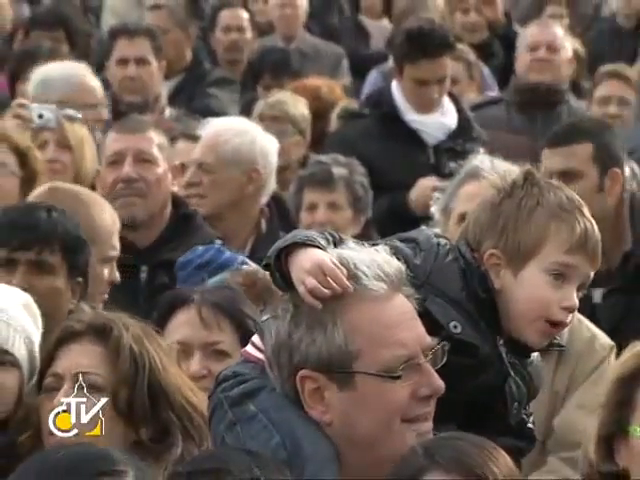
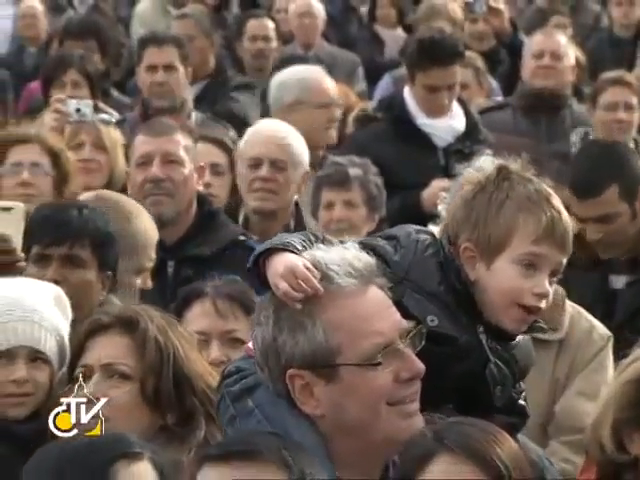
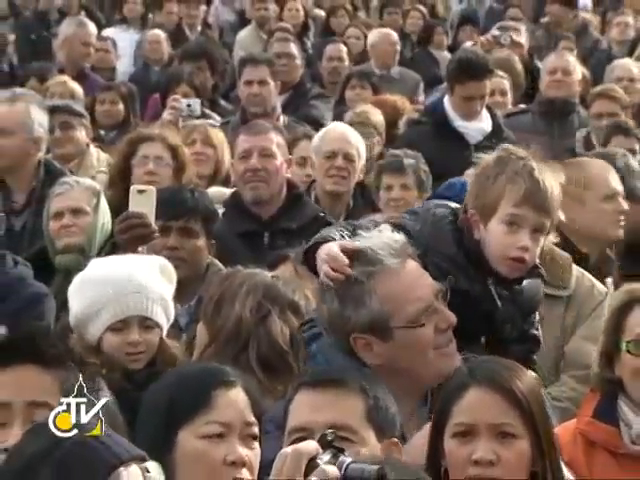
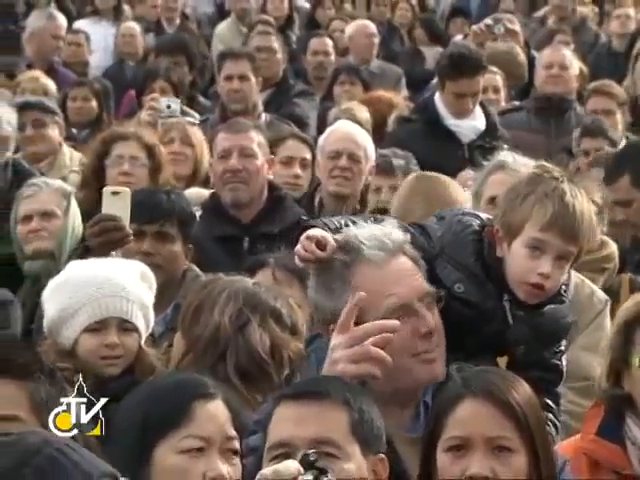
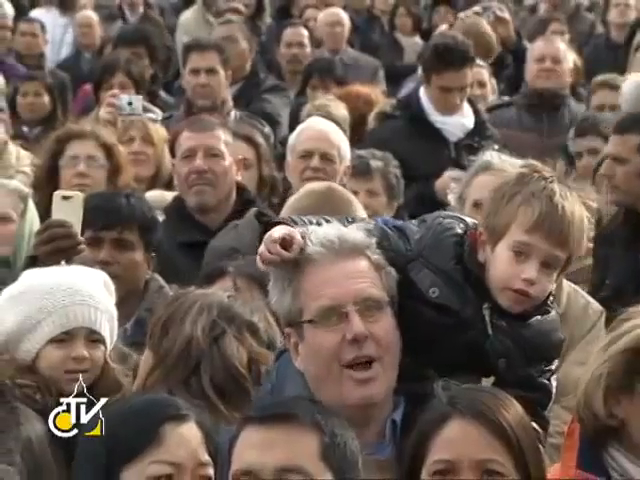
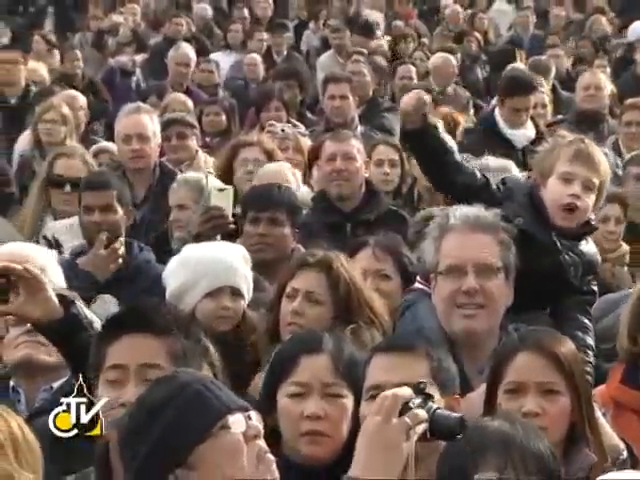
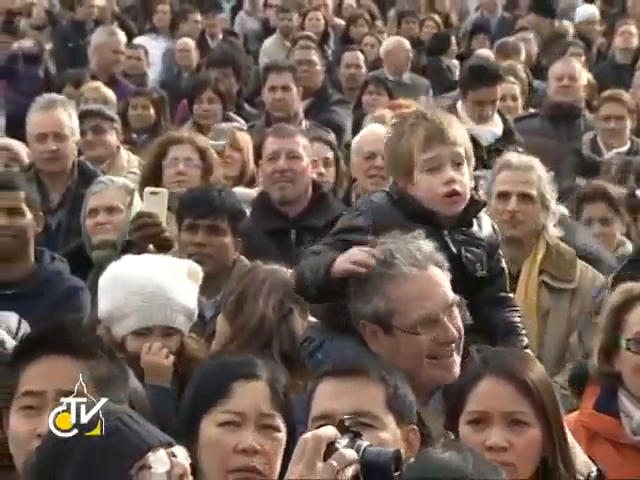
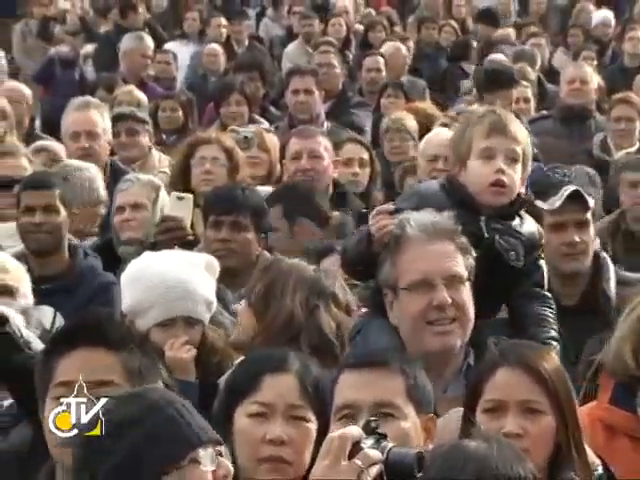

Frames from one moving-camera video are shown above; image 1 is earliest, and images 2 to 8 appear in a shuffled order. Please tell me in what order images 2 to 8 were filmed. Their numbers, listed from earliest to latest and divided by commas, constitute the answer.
2, 5, 4, 3, 7, 8, 6
